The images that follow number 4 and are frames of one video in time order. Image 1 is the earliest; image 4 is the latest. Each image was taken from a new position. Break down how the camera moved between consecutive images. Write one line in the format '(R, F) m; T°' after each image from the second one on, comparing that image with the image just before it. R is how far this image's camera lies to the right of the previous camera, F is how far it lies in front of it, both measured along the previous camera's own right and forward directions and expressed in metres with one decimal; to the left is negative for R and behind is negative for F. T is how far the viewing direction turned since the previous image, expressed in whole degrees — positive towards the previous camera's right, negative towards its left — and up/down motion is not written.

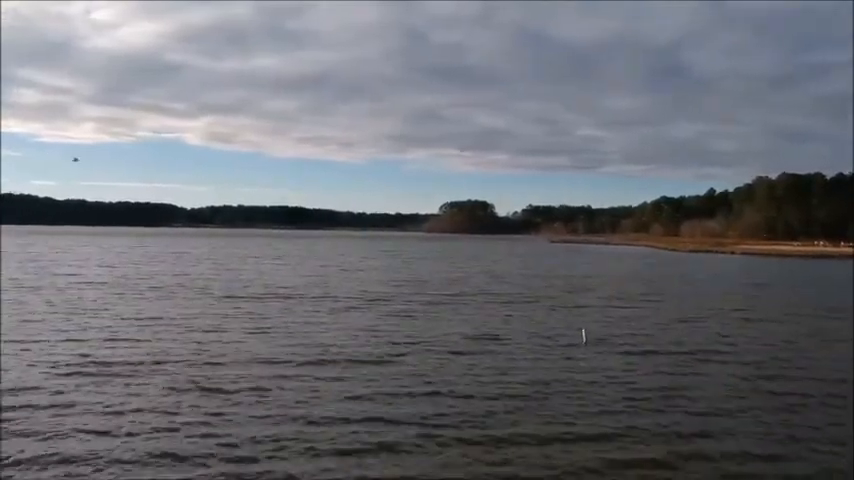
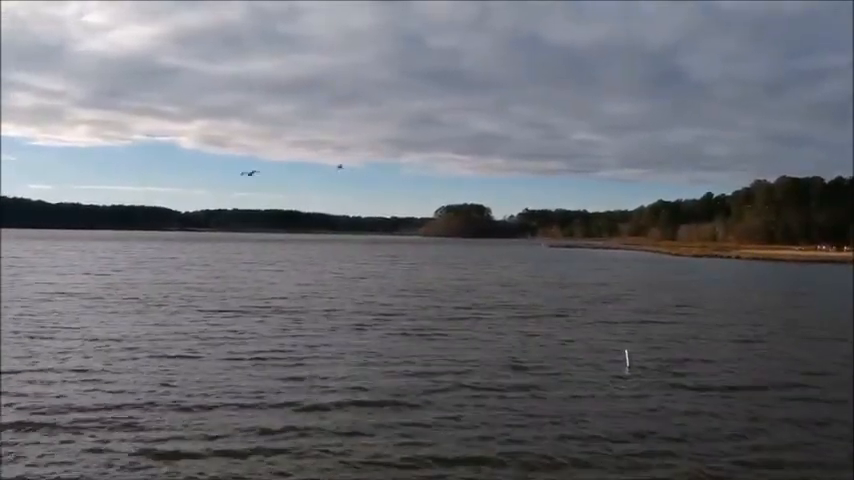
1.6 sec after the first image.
(-0.2, +1.3) m; 0°
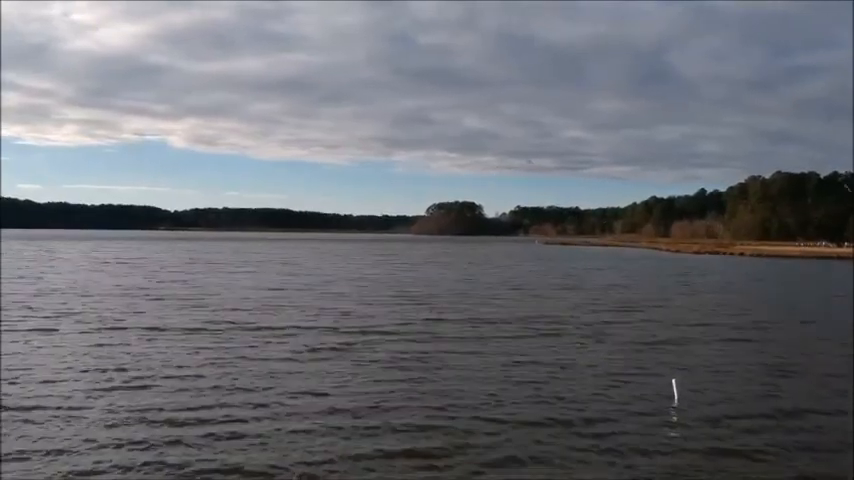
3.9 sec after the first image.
(-0.2, +2.0) m; +1°
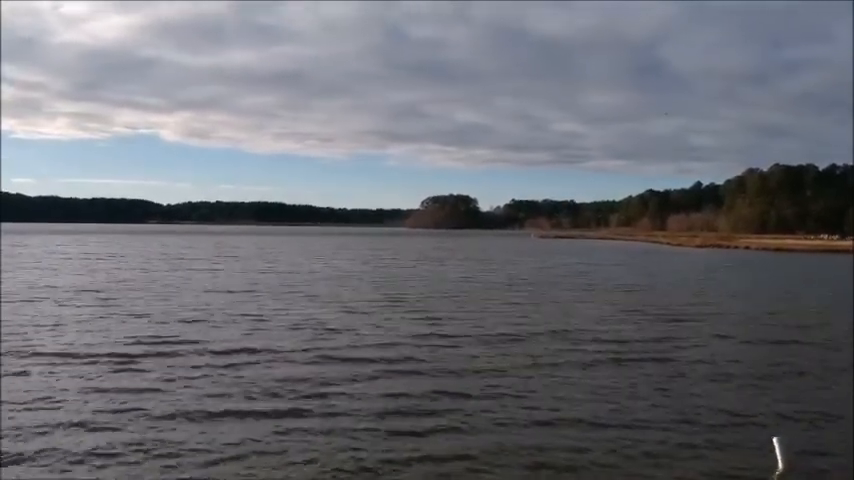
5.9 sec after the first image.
(-0.7, +1.1) m; +1°
